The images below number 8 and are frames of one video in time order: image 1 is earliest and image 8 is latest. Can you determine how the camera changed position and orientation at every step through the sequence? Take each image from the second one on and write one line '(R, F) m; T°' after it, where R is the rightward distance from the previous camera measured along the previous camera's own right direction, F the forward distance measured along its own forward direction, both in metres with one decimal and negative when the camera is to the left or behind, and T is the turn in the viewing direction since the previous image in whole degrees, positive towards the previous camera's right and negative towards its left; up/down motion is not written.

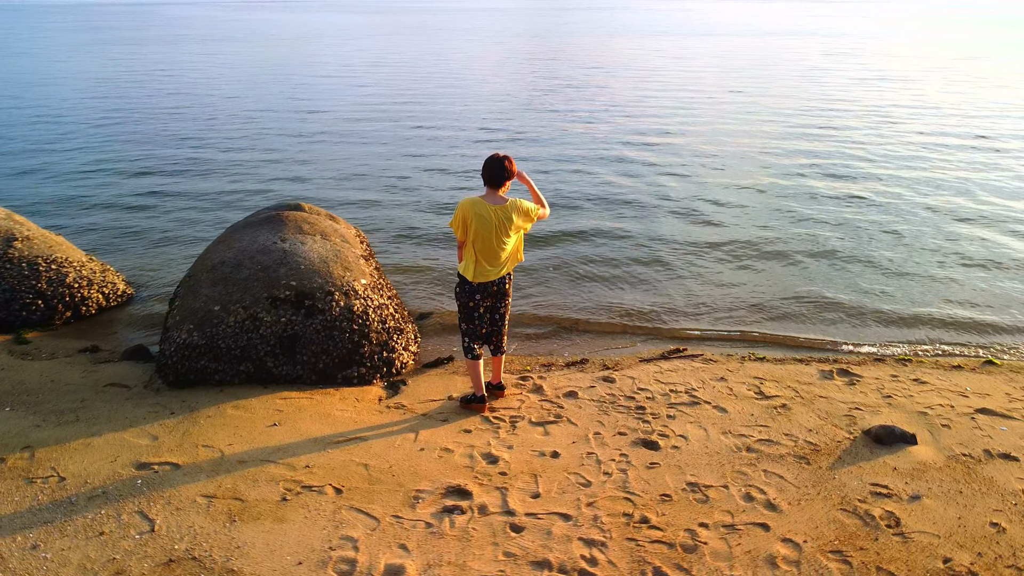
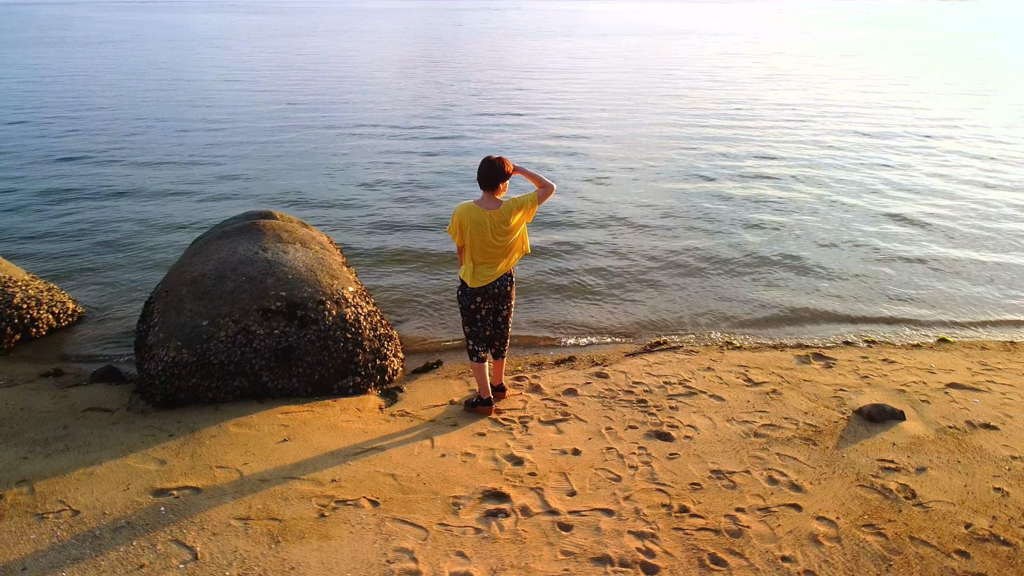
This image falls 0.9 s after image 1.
(-0.7, 0.0) m; +7°
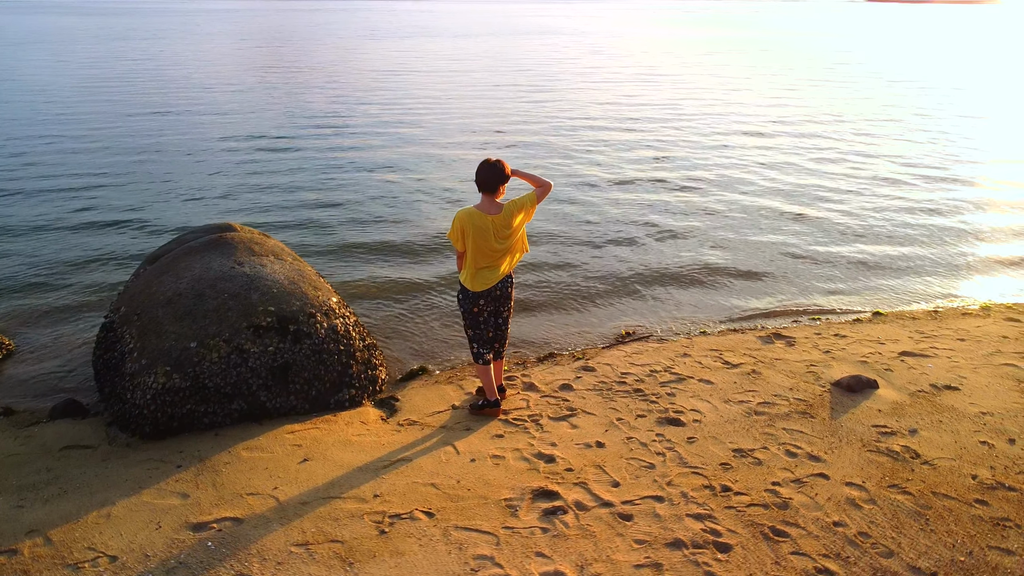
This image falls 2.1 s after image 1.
(-0.9, +0.1) m; +10°
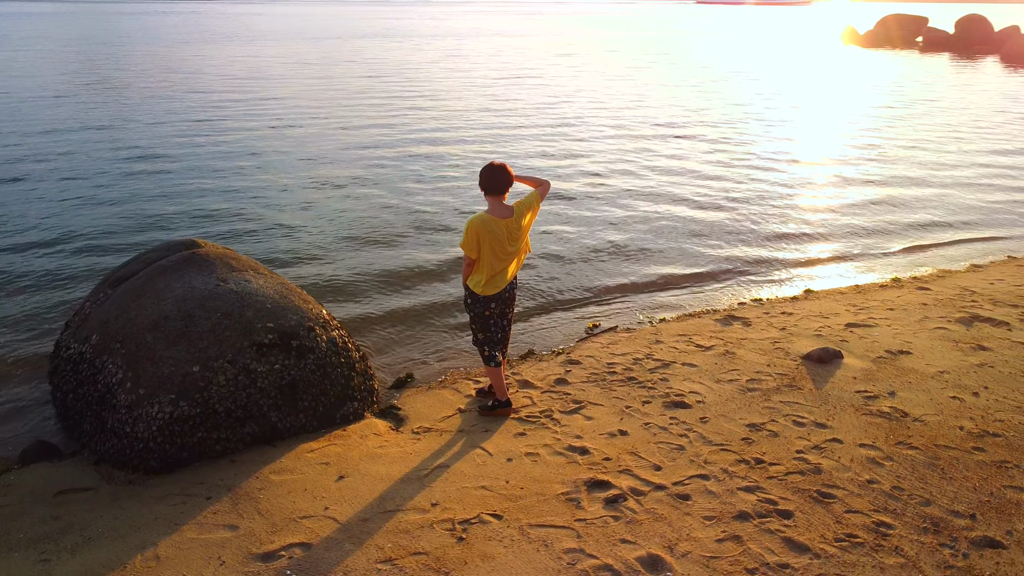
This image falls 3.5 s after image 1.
(-1.0, 0.0) m; +10°
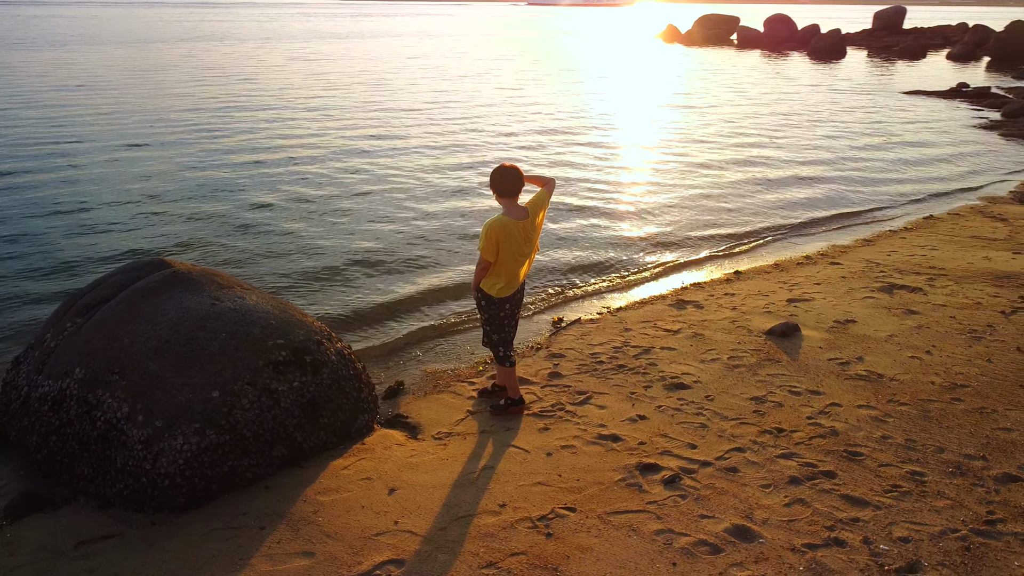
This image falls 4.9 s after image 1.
(-1.1, +0.1) m; +11°
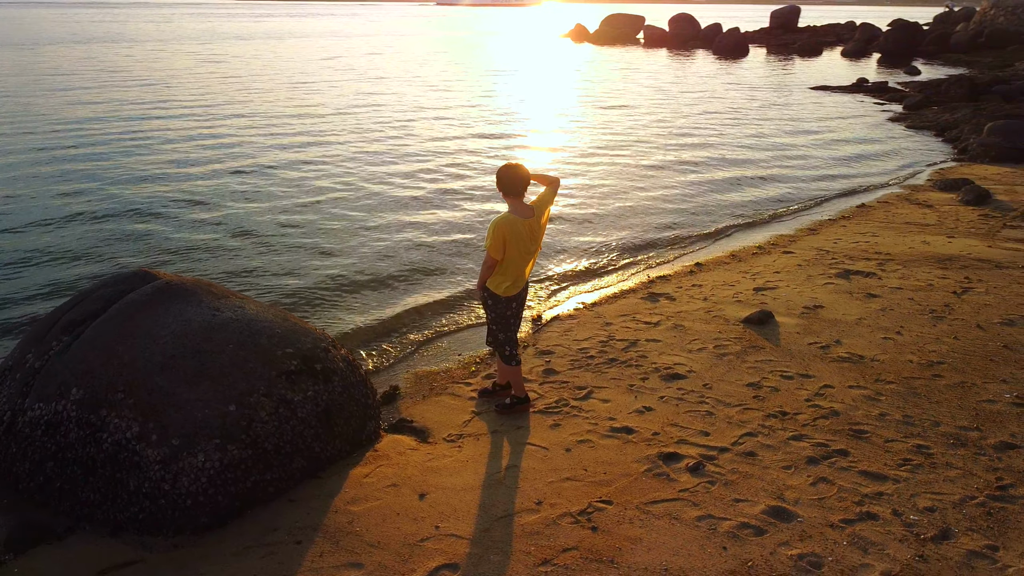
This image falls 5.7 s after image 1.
(-0.6, 0.0) m; +6°
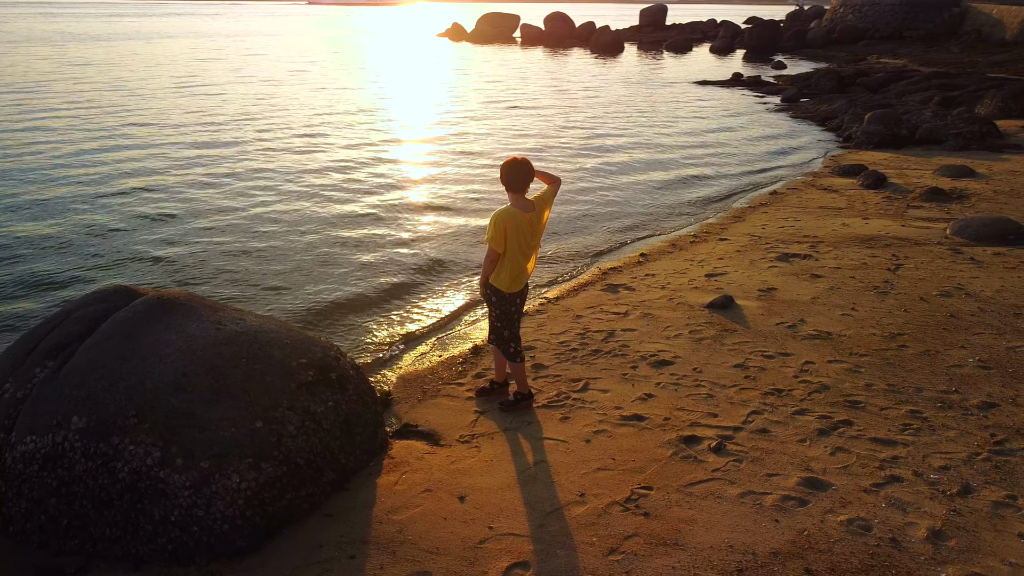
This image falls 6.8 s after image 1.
(-0.8, +0.1) m; +8°
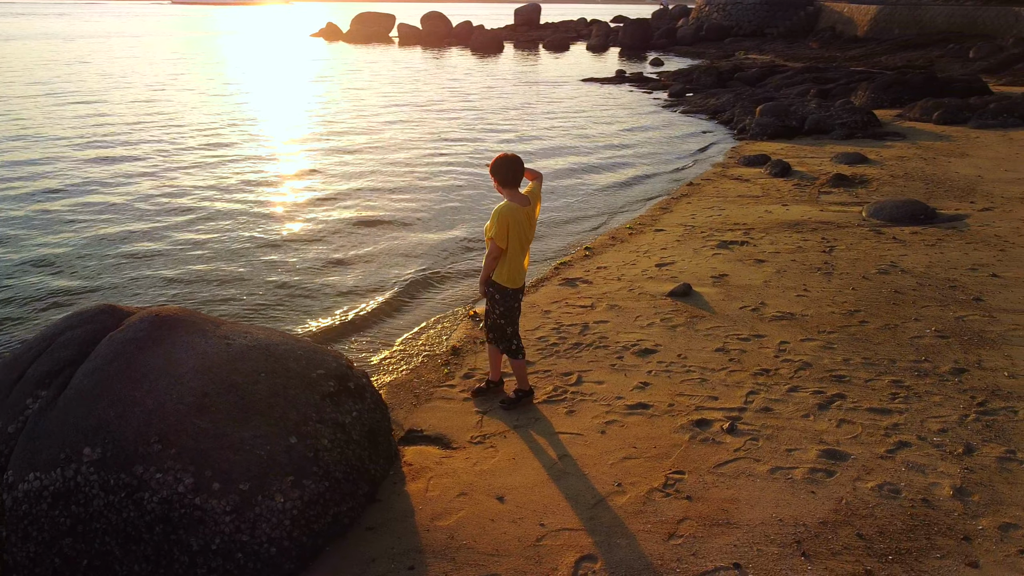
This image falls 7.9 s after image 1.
(-0.8, +0.1) m; +8°
